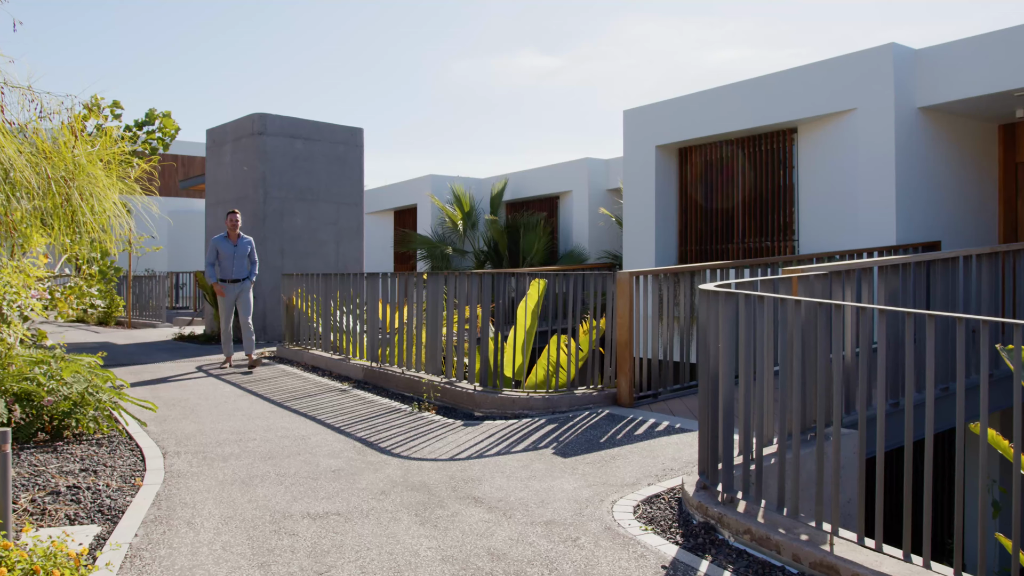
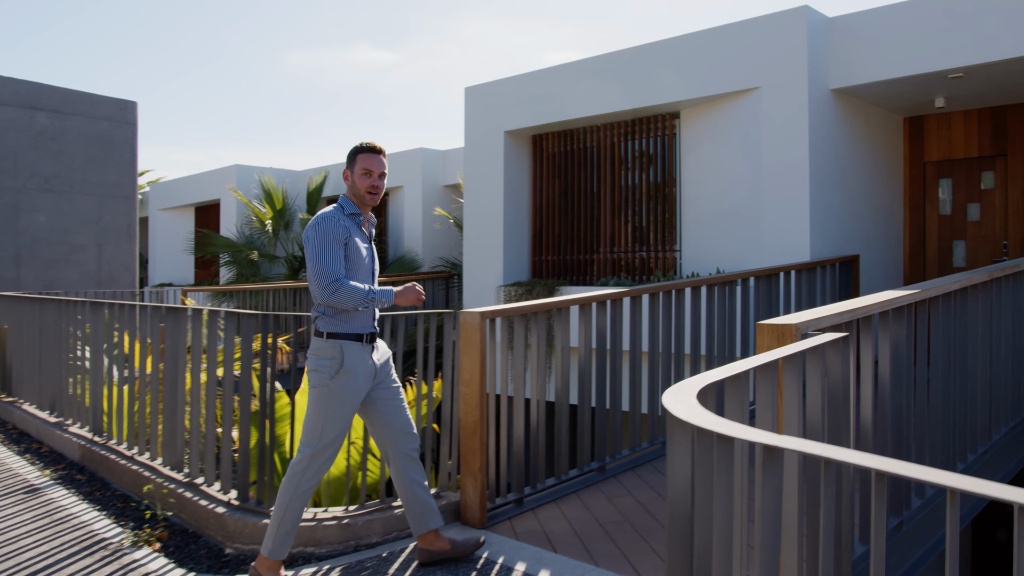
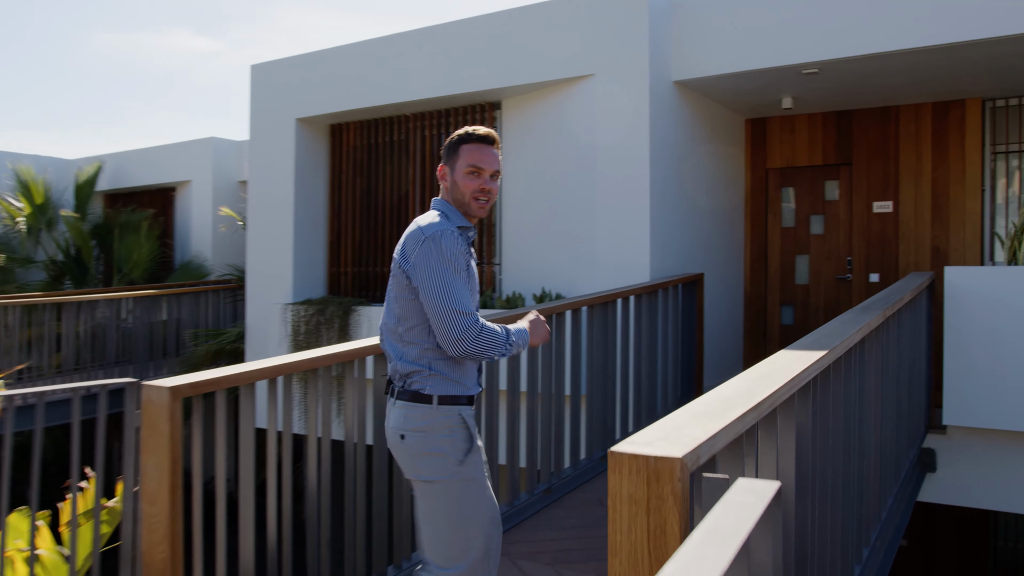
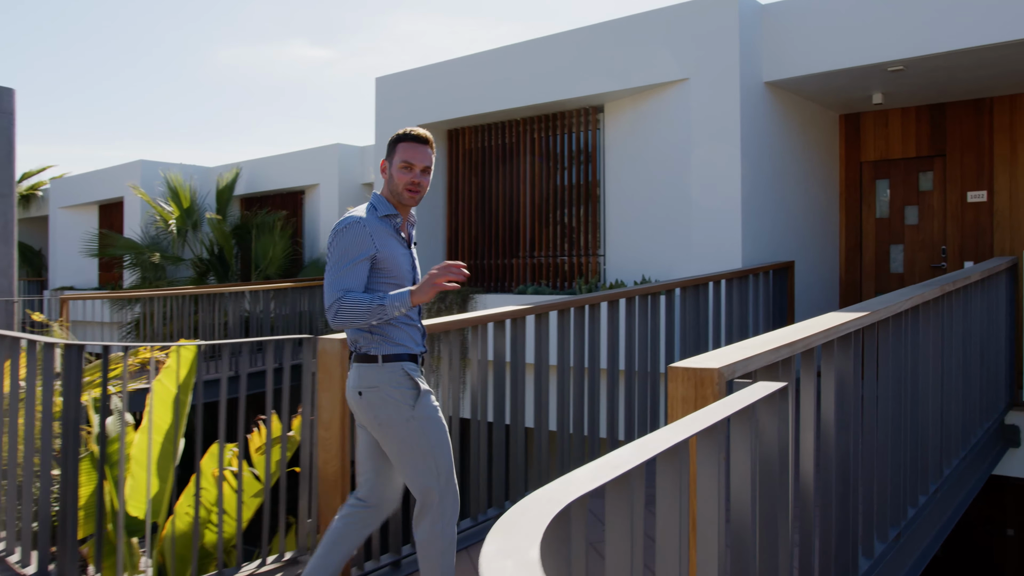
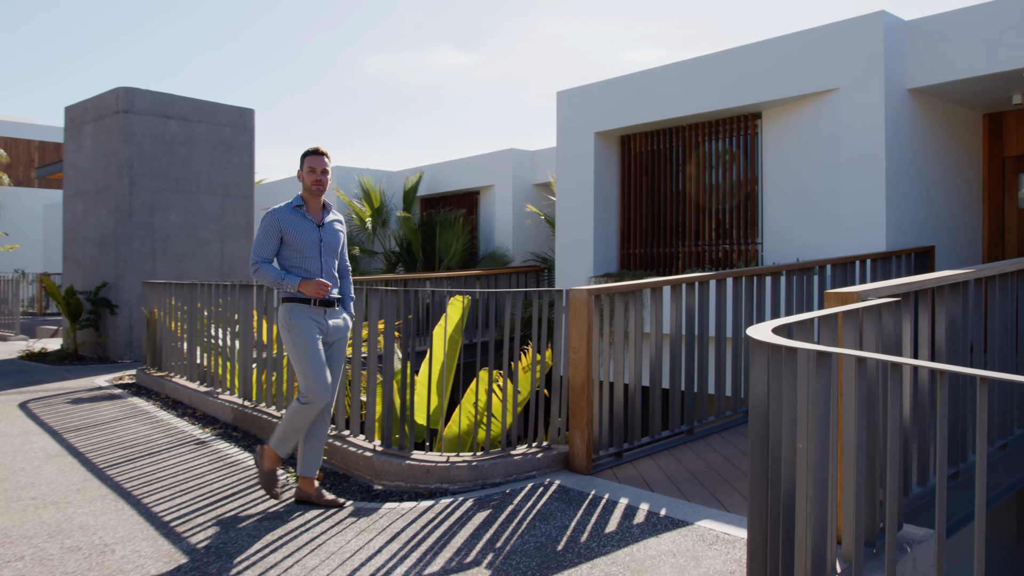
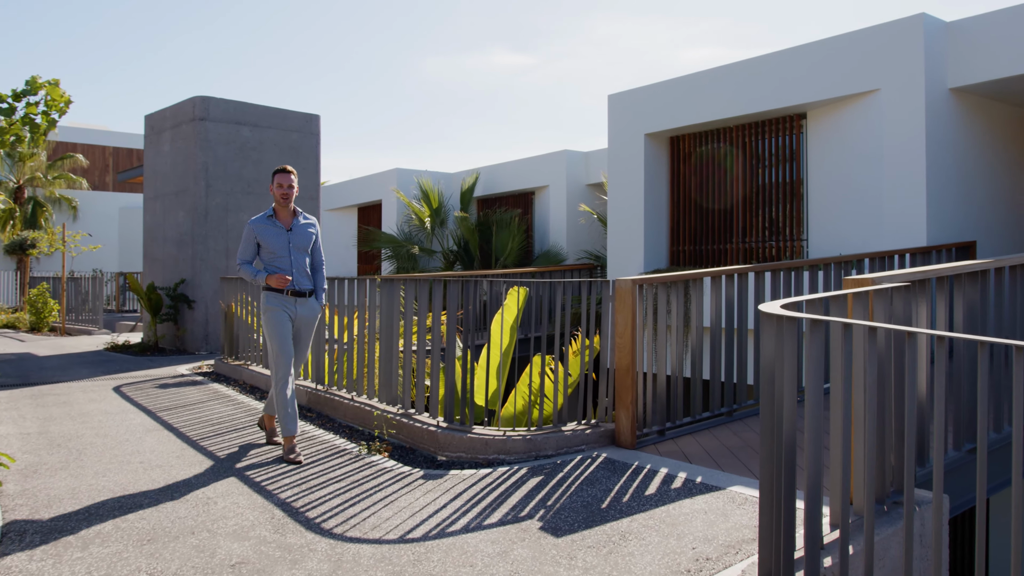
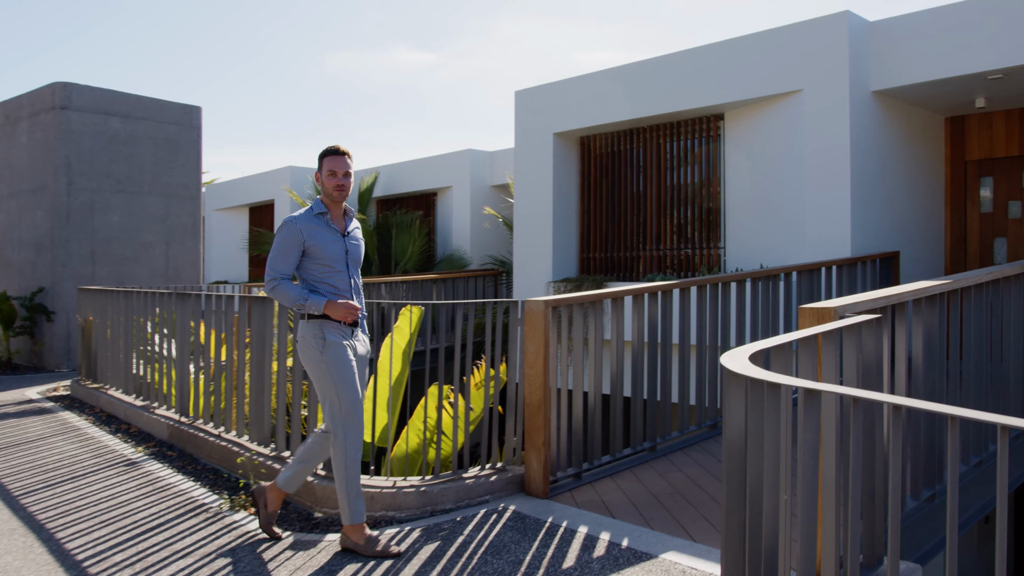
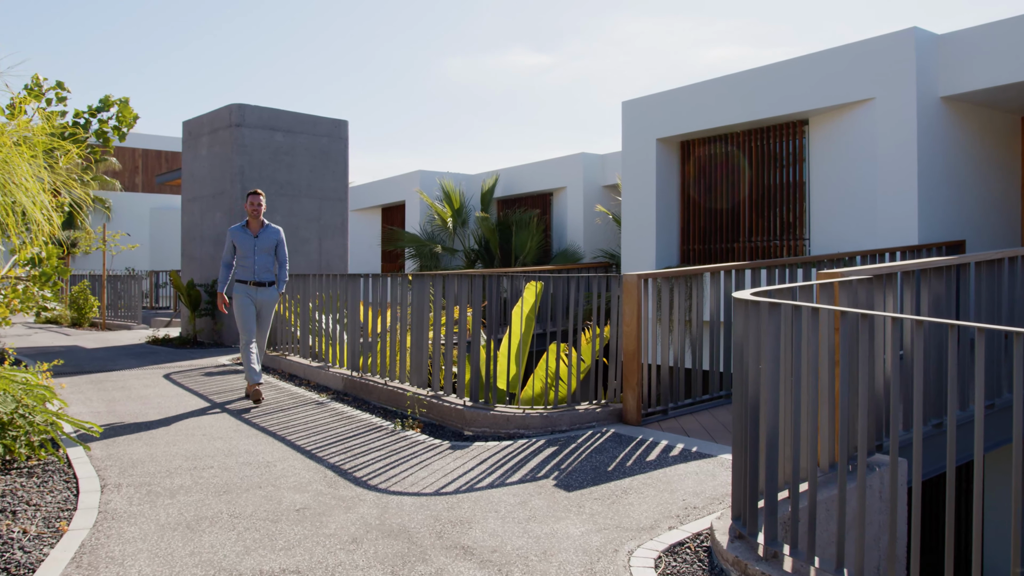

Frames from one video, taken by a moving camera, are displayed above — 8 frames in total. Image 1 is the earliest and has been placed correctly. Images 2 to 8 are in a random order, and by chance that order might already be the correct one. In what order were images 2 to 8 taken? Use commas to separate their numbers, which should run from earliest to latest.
8, 6, 5, 7, 2, 4, 3
